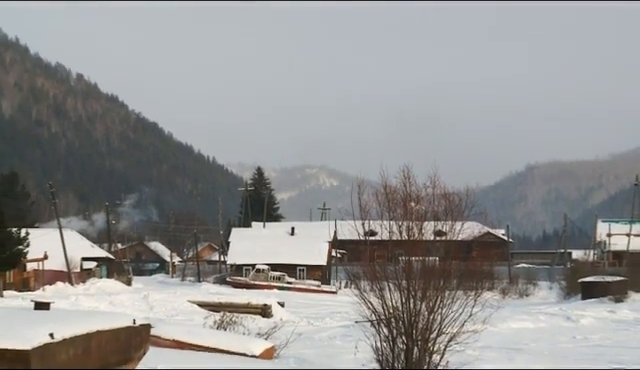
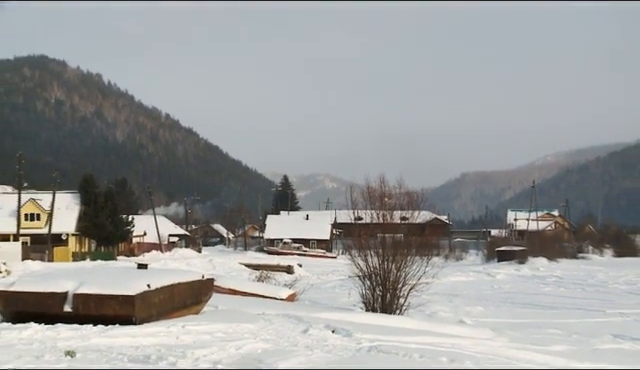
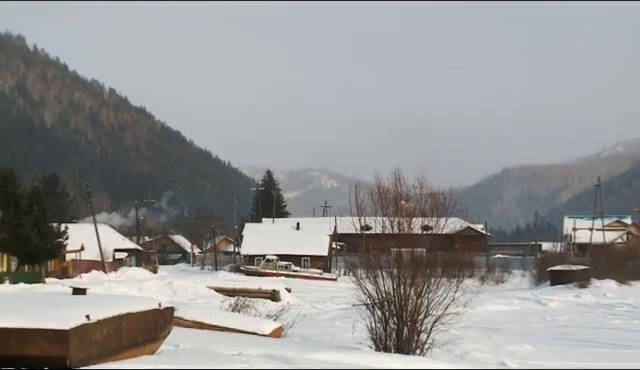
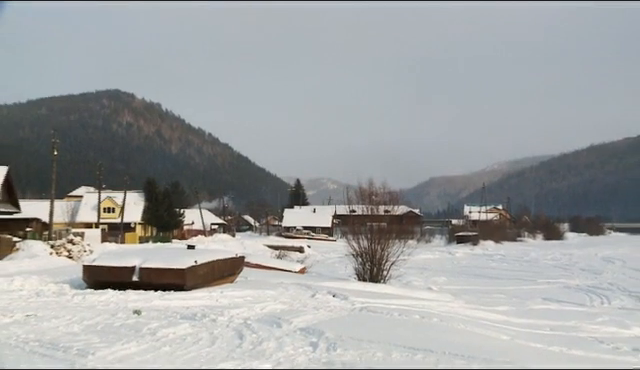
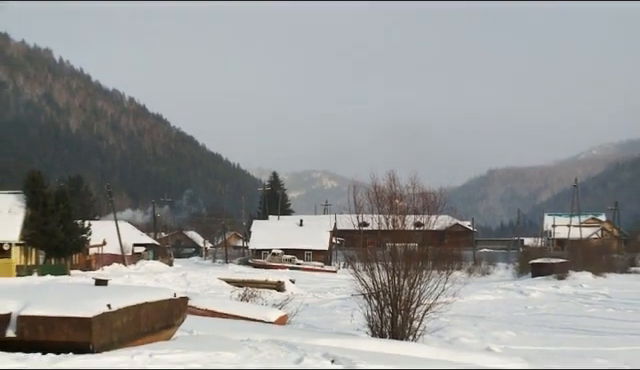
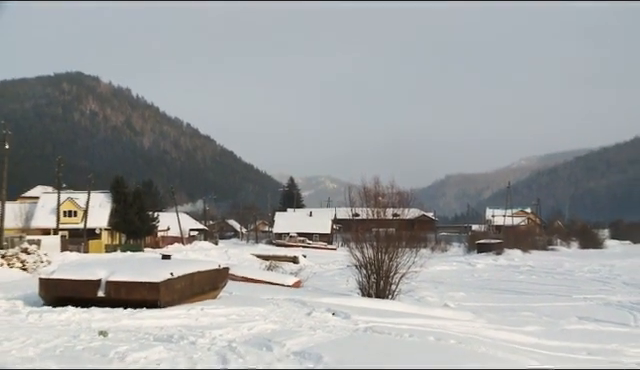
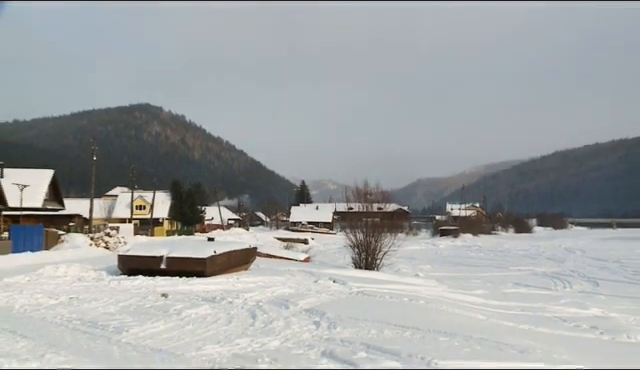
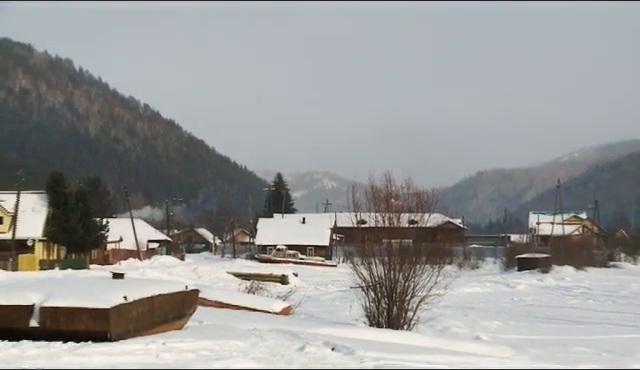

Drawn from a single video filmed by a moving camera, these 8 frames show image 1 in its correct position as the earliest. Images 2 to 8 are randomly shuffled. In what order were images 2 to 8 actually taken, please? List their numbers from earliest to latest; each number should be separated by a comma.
3, 5, 8, 2, 6, 4, 7
